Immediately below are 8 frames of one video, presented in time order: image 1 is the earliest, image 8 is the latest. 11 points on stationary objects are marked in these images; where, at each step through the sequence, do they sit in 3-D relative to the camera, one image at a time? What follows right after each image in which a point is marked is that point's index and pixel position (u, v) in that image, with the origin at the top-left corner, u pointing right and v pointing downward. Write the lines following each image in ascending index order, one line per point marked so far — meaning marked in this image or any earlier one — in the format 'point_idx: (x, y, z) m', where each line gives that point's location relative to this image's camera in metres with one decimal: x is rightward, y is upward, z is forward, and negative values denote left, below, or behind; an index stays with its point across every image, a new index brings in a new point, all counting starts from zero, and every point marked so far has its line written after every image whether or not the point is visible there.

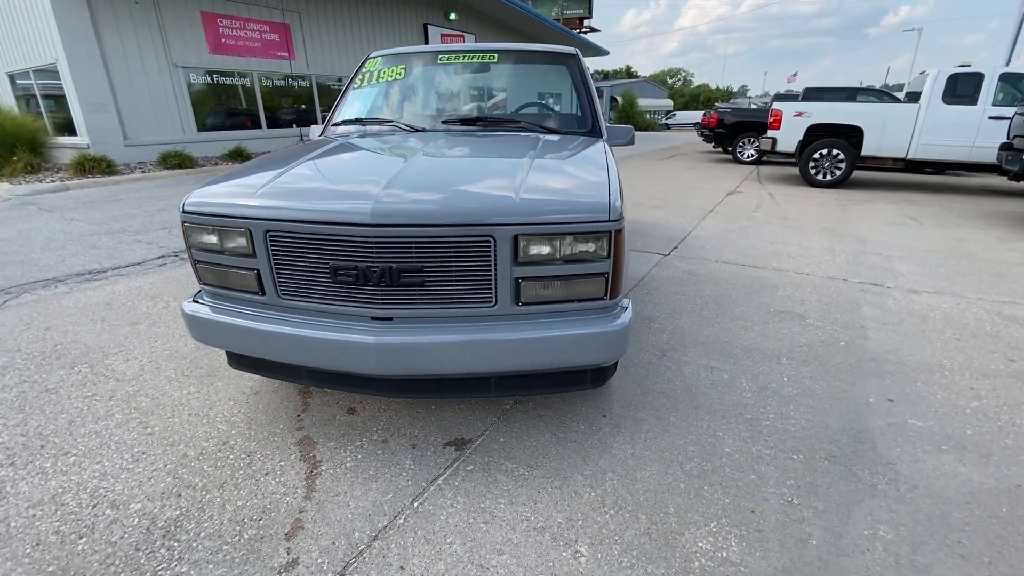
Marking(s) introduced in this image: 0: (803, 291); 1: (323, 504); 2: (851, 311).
0: (+2.7, 0.0, +4.5) m
1: (-0.8, -0.9, +2.0) m
2: (+2.8, -0.2, +4.0) m
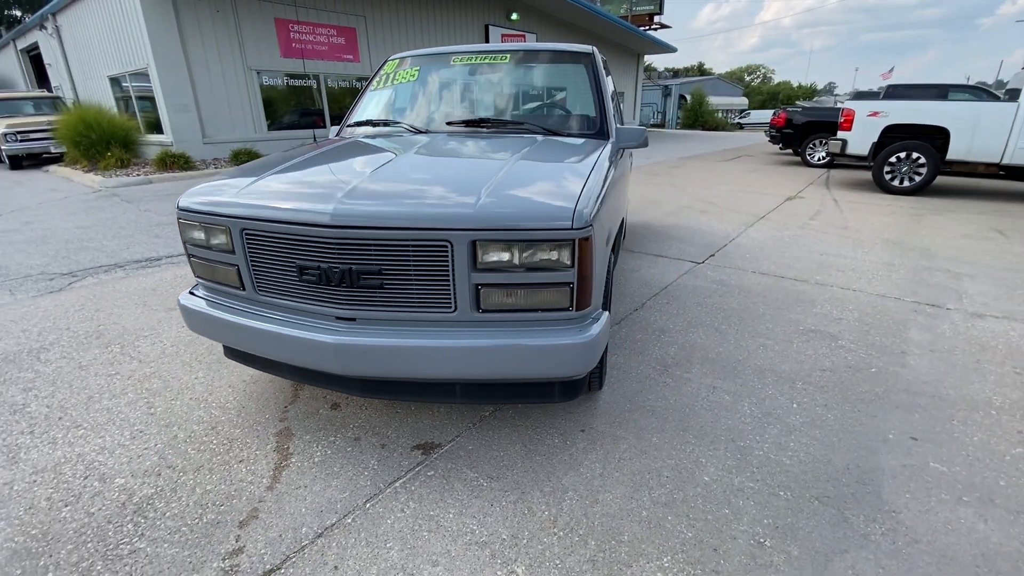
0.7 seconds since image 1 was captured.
0: (+2.8, -0.2, +4.1) m
1: (-1.0, -0.9, +2.1) m
2: (+2.8, -0.4, +3.6) m
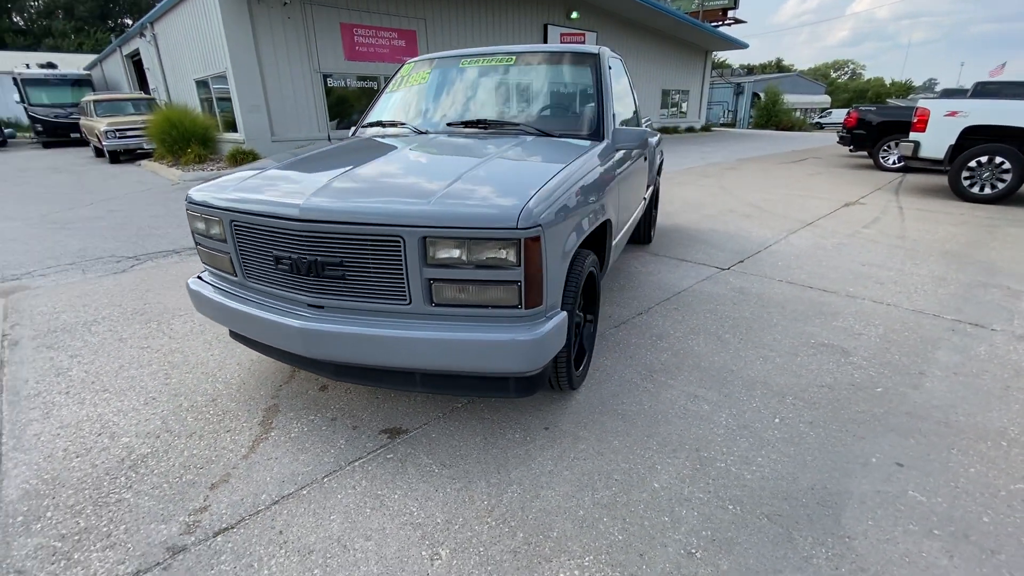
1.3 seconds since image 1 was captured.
0: (+2.8, -0.3, +3.8) m
1: (-1.2, -0.8, +2.3) m
2: (+2.8, -0.5, +3.3) m
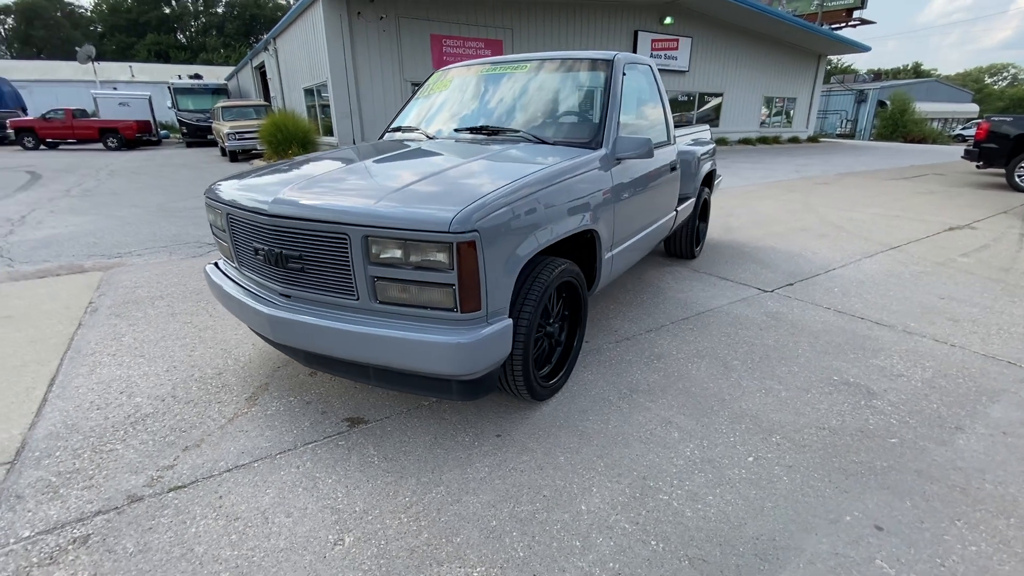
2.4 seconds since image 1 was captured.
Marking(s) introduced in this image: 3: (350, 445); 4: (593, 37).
0: (+2.7, -0.5, +3.3) m
1: (-1.5, -0.8, +2.5) m
2: (+2.6, -0.7, +2.8) m
3: (-0.8, -0.8, +2.5) m
4: (+3.0, +9.3, +17.9) m
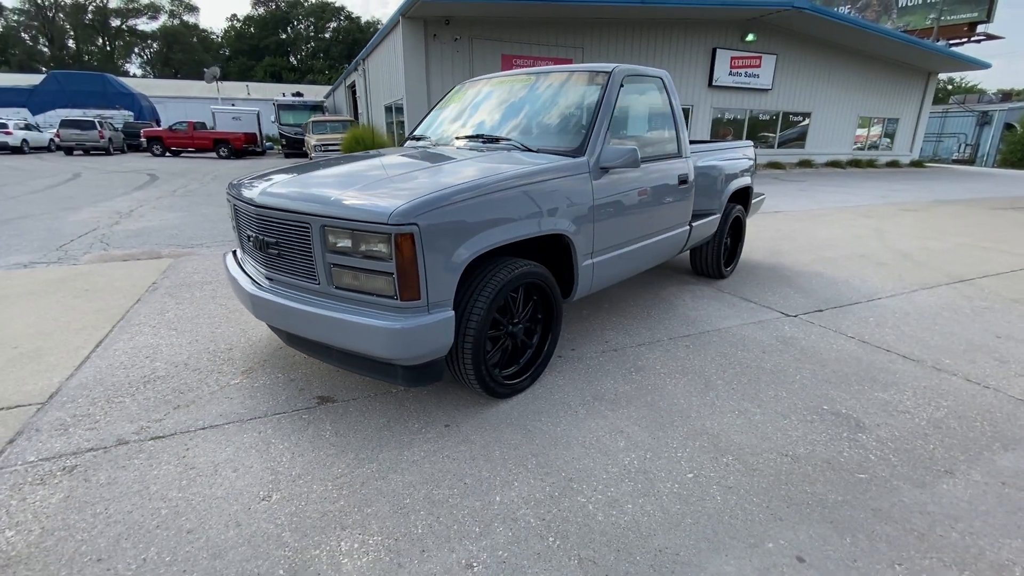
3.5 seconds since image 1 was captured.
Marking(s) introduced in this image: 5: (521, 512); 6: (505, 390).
0: (+2.6, -0.7, +3.0) m
1: (-1.8, -0.7, +2.9) m
2: (+2.4, -0.8, +2.5) m
3: (-1.1, -0.7, +2.7) m
4: (+5.7, +8.5, +17.7) m
5: (0.0, -0.9, +2.0) m
6: (-0.1, -0.6, +2.8) m
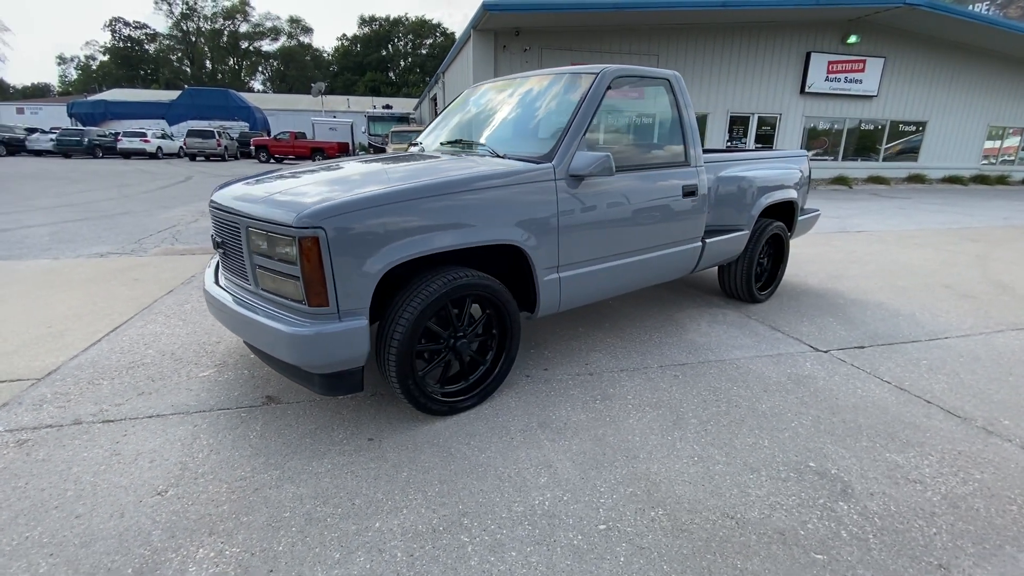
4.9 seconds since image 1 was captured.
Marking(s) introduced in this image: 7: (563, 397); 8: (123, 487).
0: (+2.2, -0.9, +2.4) m
1: (-2.1, -0.6, +3.0) m
2: (+1.9, -1.0, +2.0) m
3: (-1.5, -0.7, +2.7) m
4: (+8.2, +7.7, +16.5) m
5: (-0.5, -1.0, +1.9) m
6: (-0.4, -0.7, +2.7) m
7: (+0.3, -0.7, +3.0) m
8: (-1.7, -0.9, +2.2) m
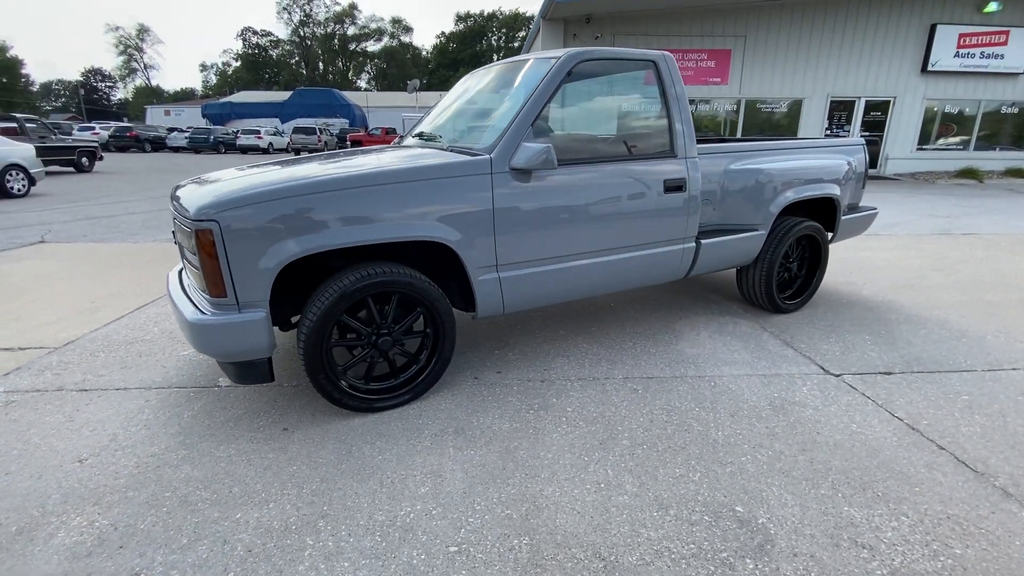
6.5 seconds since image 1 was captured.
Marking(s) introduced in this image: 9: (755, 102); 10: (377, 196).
0: (+1.6, -1.0, +1.9) m
1: (-2.4, -0.5, +3.3) m
2: (+1.3, -1.1, +1.6) m
3: (-1.9, -0.7, +2.9) m
4: (+10.5, +7.5, +14.5) m
5: (-1.1, -1.0, +1.9) m
6: (-0.8, -0.6, +2.7) m
7: (-0.1, -0.7, +2.8) m
8: (-2.3, -0.8, +2.4) m
9: (+7.5, +5.7, +14.9) m
10: (-0.7, +0.5, +2.5) m
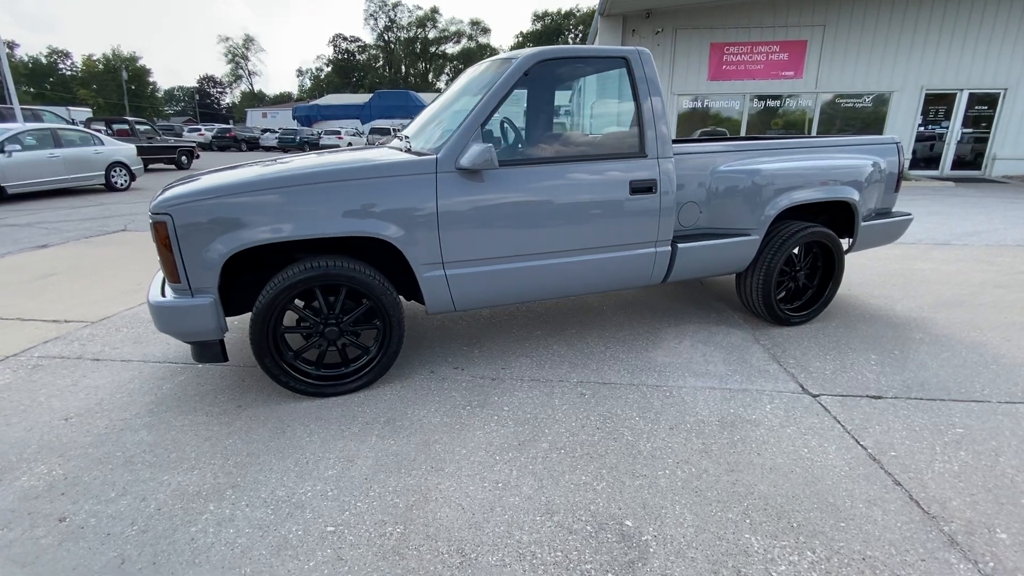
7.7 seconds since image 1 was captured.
0: (+1.1, -1.1, +1.7) m
1: (-2.7, -0.4, +3.7) m
2: (+0.7, -1.1, +1.4) m
3: (-2.2, -0.6, +3.2) m
4: (+12.1, +7.1, +12.8) m
5: (-1.5, -0.9, +2.1) m
6: (-1.2, -0.6, +2.8) m
7: (-0.4, -0.7, +2.9) m
8: (-2.6, -0.7, +2.8) m
9: (+9.1, +5.4, +13.7) m
10: (-1.0, +0.5, +2.6) m
